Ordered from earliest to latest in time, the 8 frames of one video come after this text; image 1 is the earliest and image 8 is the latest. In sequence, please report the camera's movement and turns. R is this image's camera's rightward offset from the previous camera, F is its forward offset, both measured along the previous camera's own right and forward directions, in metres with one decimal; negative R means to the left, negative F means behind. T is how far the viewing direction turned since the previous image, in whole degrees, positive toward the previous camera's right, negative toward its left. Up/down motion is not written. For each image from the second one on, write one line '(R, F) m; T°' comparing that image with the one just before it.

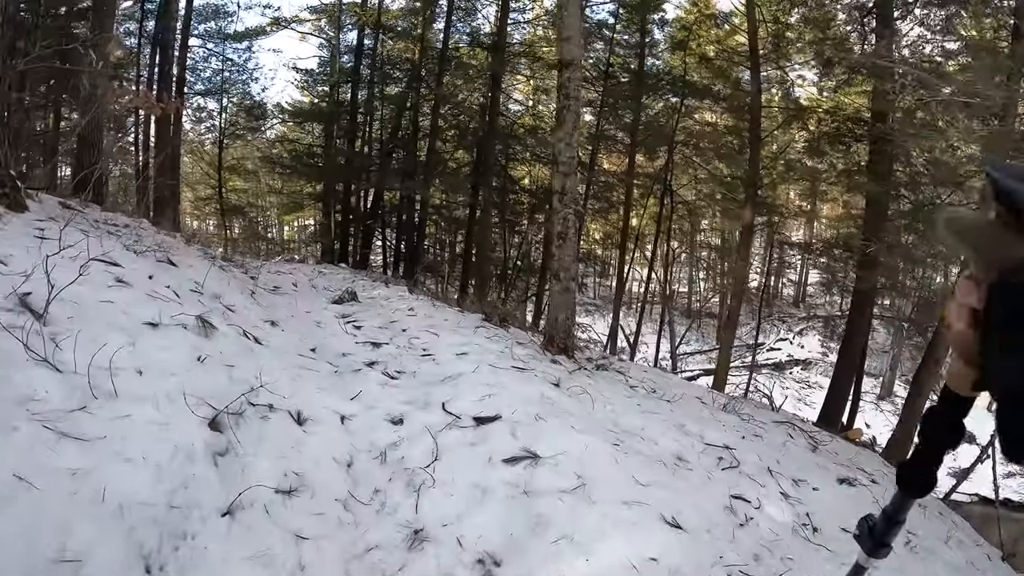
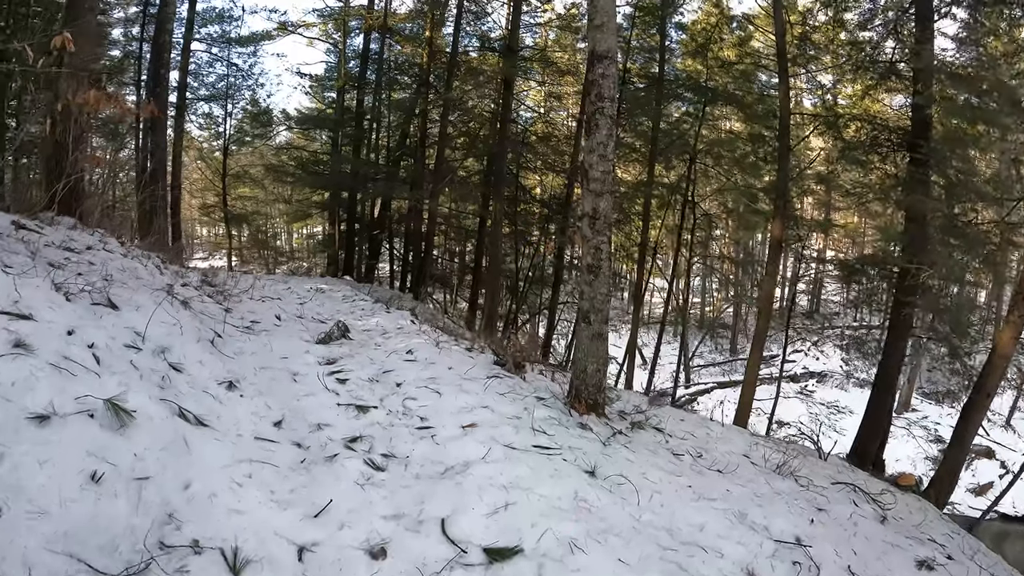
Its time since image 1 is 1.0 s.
(-0.1, +0.6) m; -1°
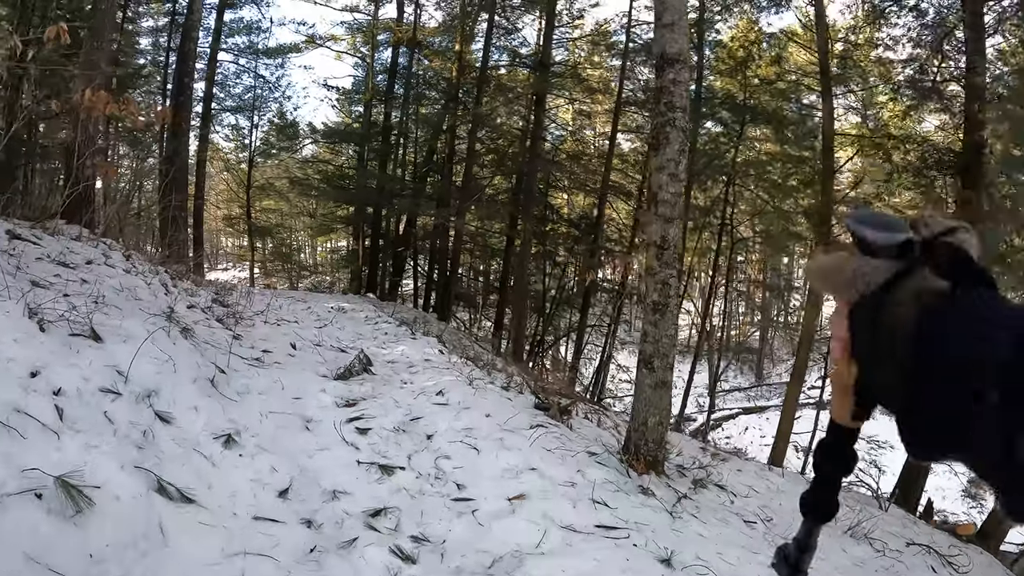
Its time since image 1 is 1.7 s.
(-0.1, +0.4) m; -2°
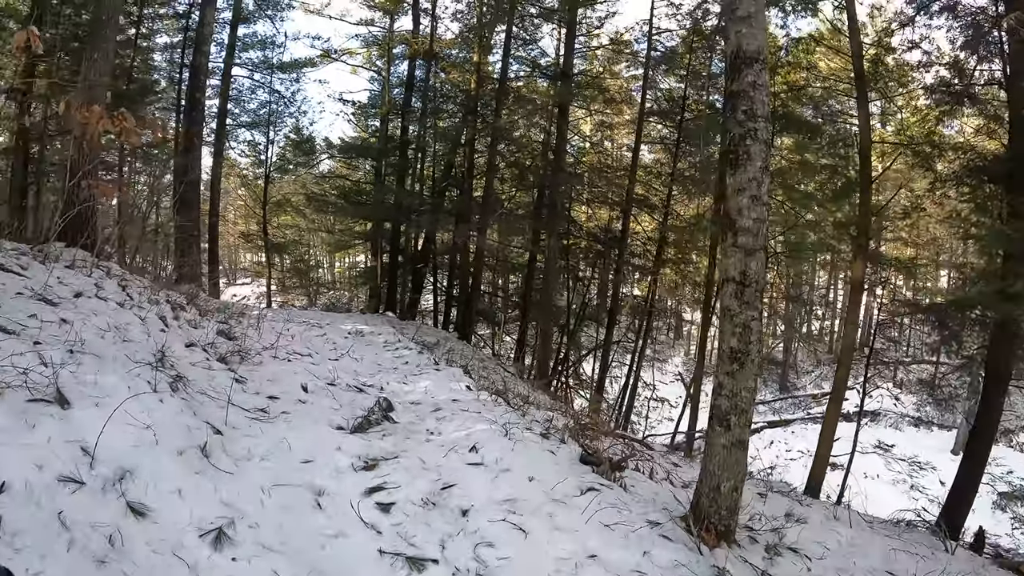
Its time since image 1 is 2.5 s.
(-0.1, +0.4) m; -1°
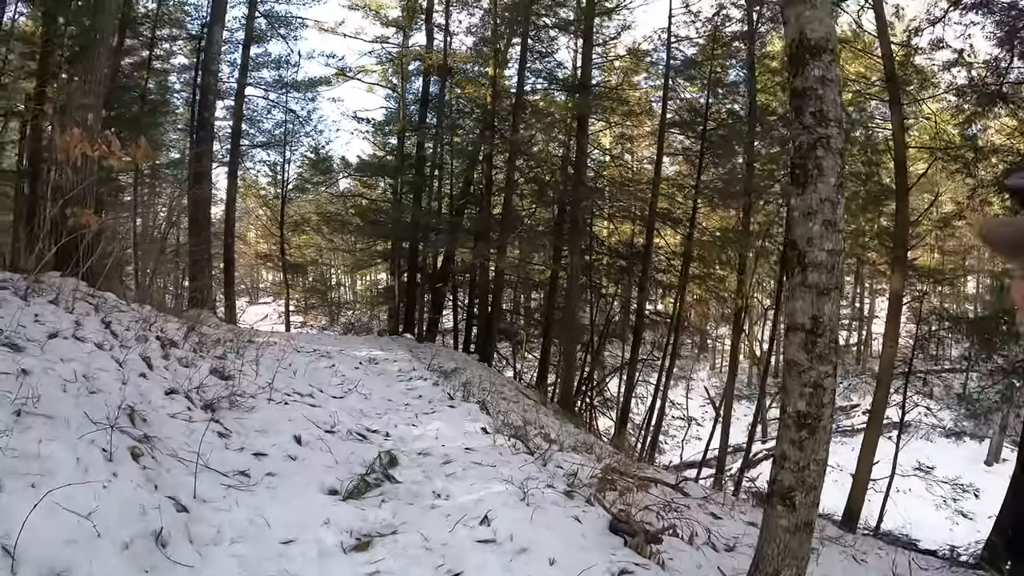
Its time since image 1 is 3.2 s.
(0.0, +0.4) m; -2°
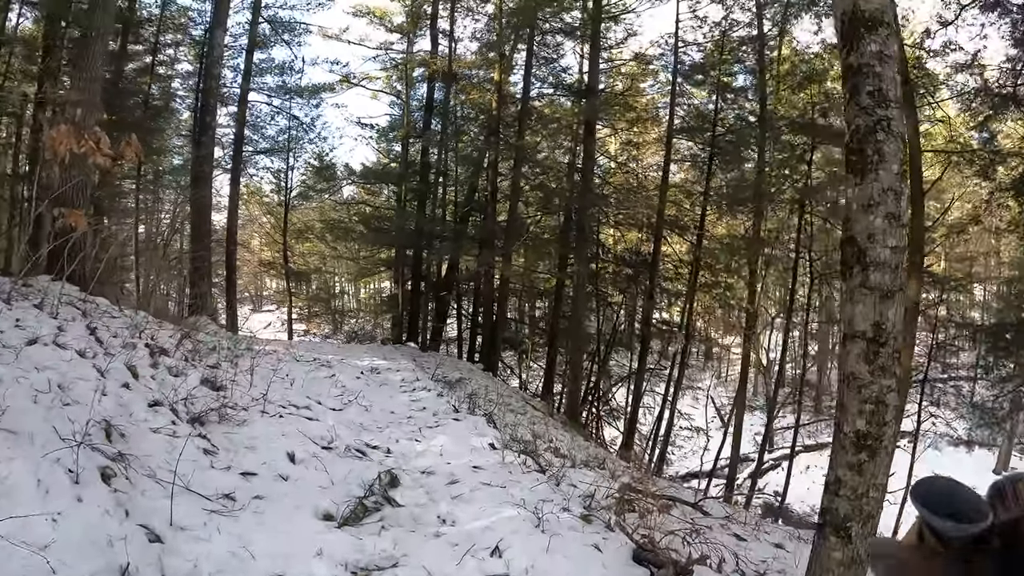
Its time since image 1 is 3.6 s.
(0.0, +0.2) m; 0°
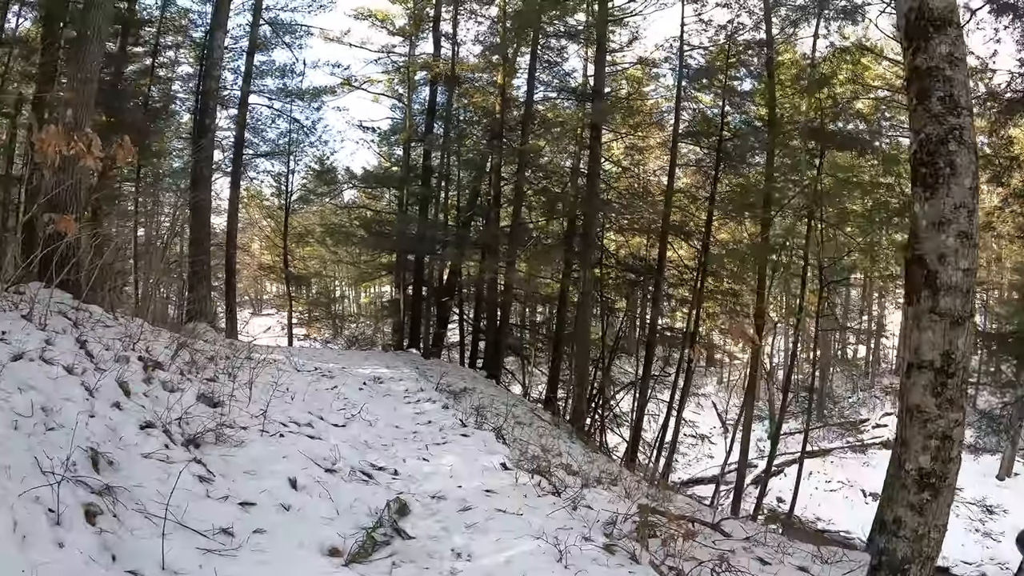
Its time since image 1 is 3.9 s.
(-0.1, +0.2) m; 0°
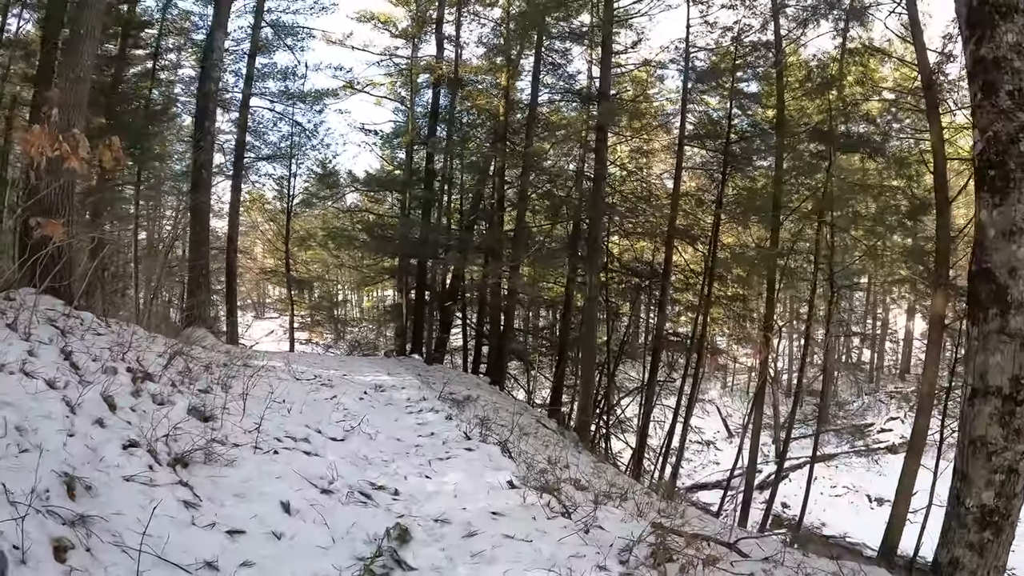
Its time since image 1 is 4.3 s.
(0.0, +0.2) m; 0°
